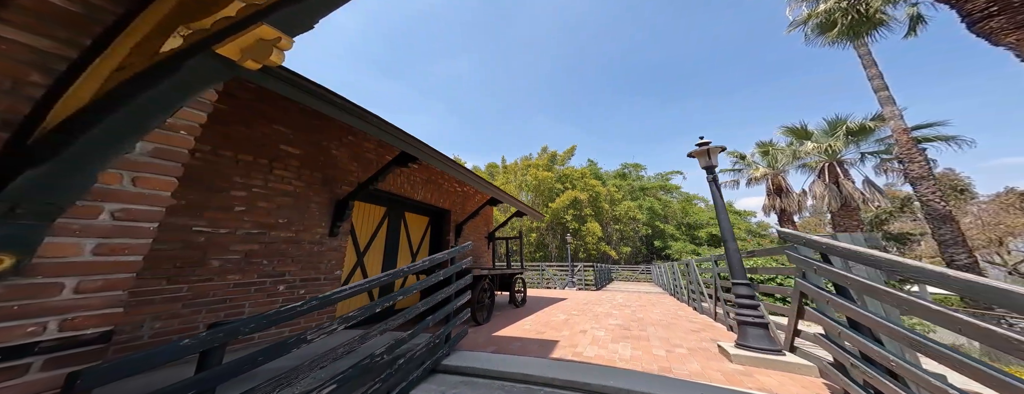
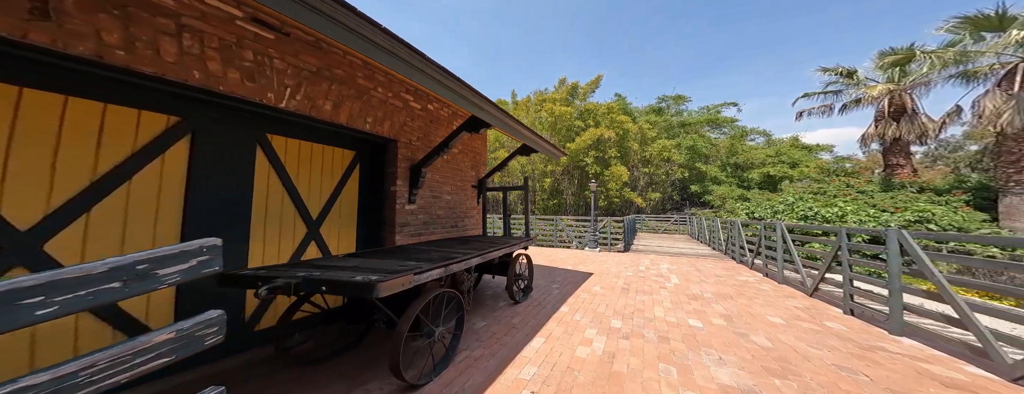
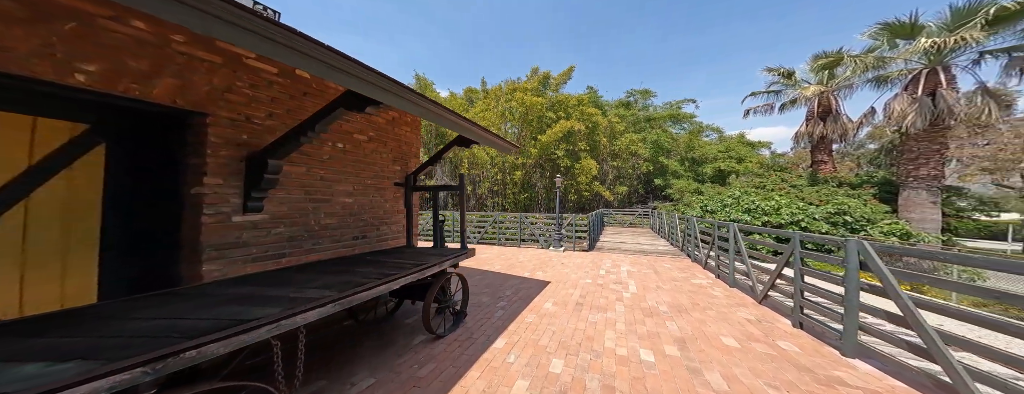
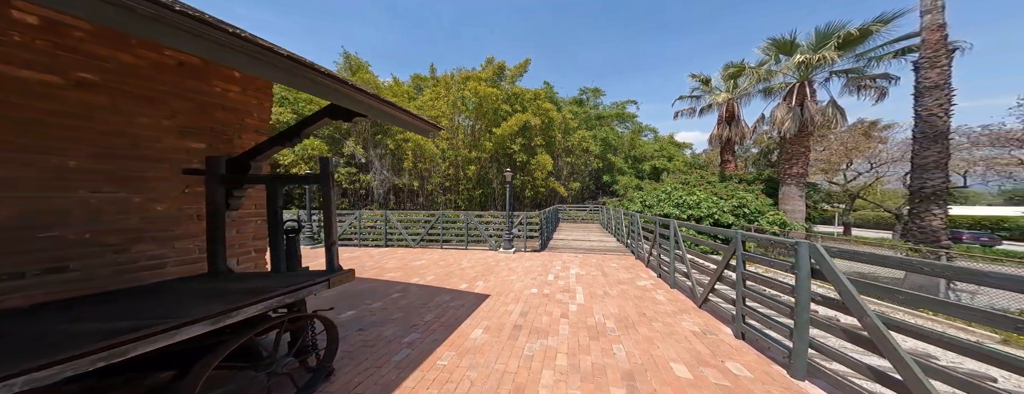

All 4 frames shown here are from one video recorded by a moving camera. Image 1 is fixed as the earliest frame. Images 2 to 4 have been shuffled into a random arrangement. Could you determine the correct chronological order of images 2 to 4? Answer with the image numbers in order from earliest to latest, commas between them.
2, 3, 4
